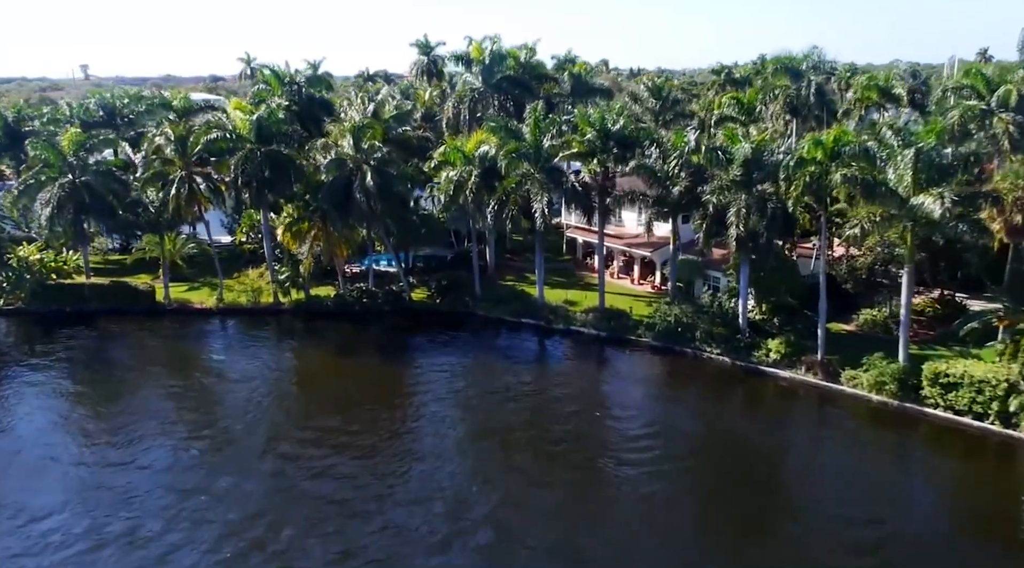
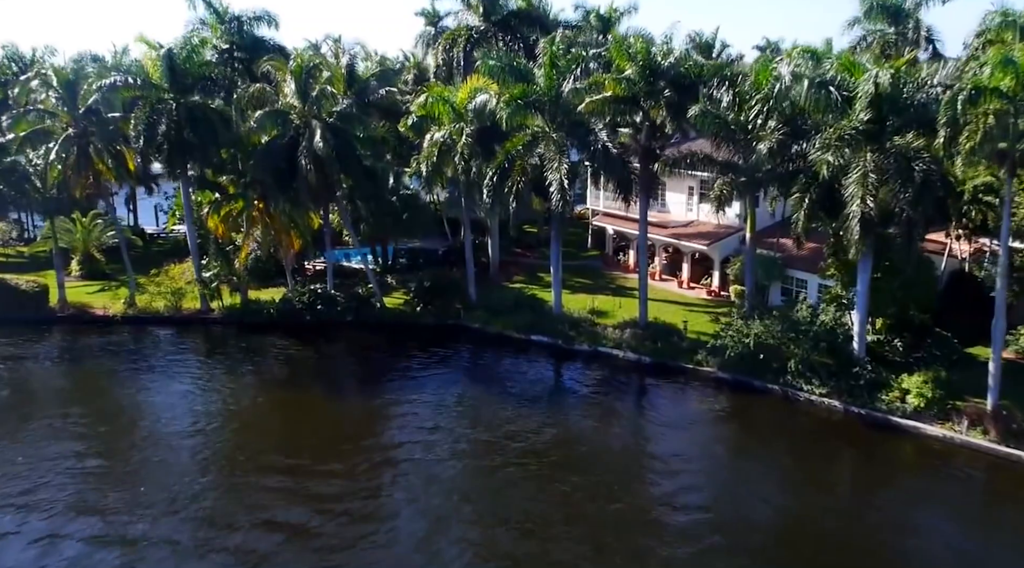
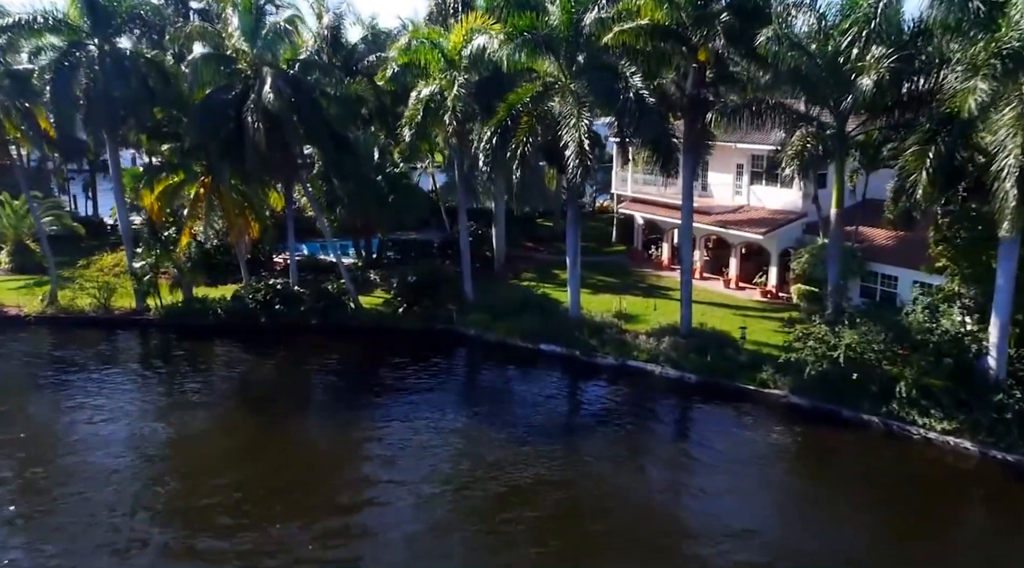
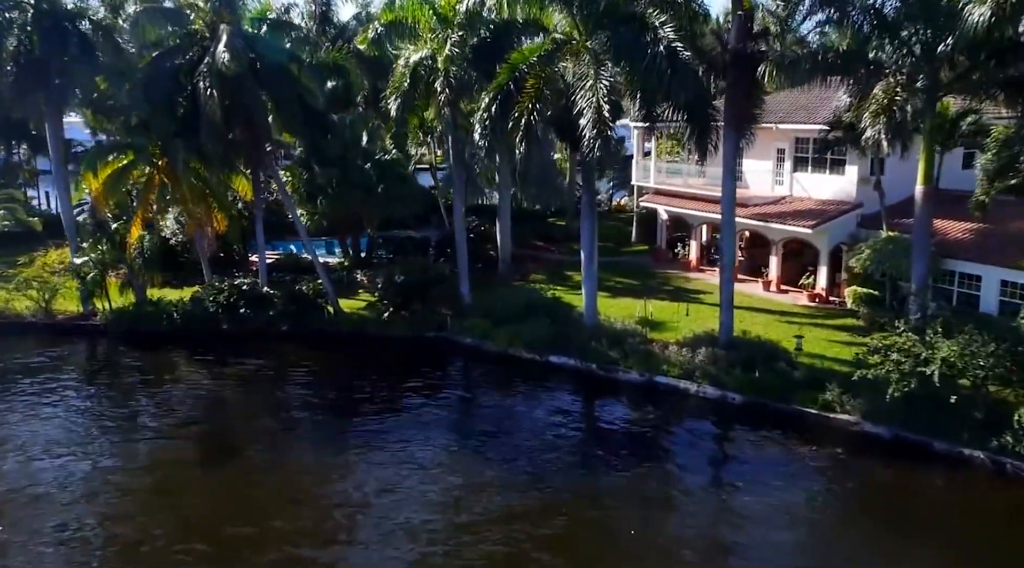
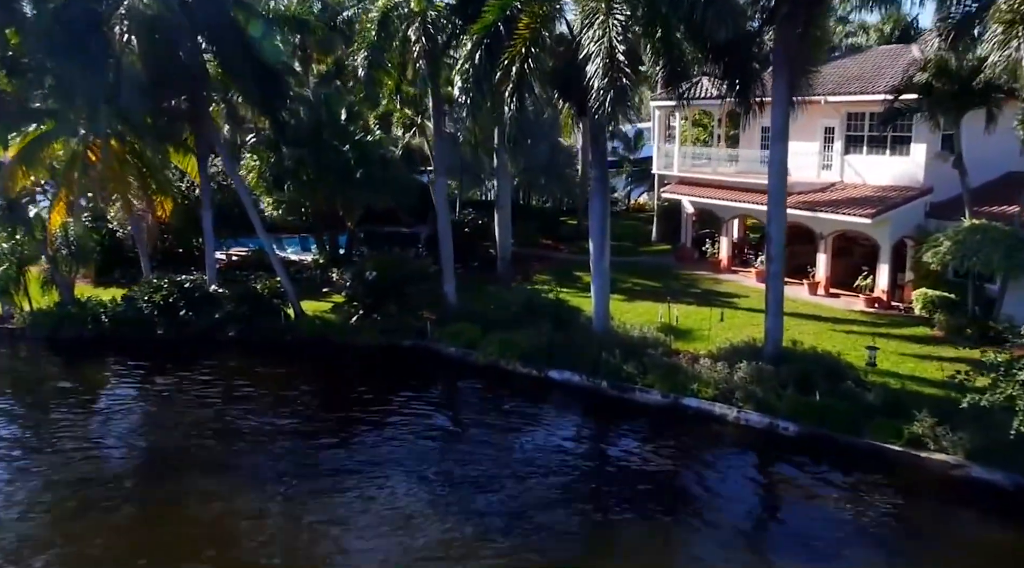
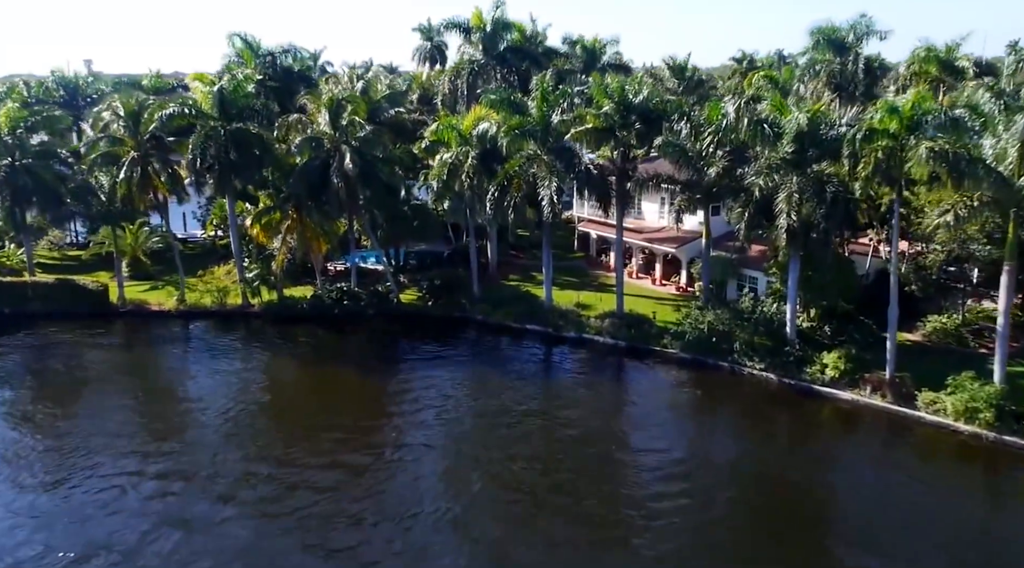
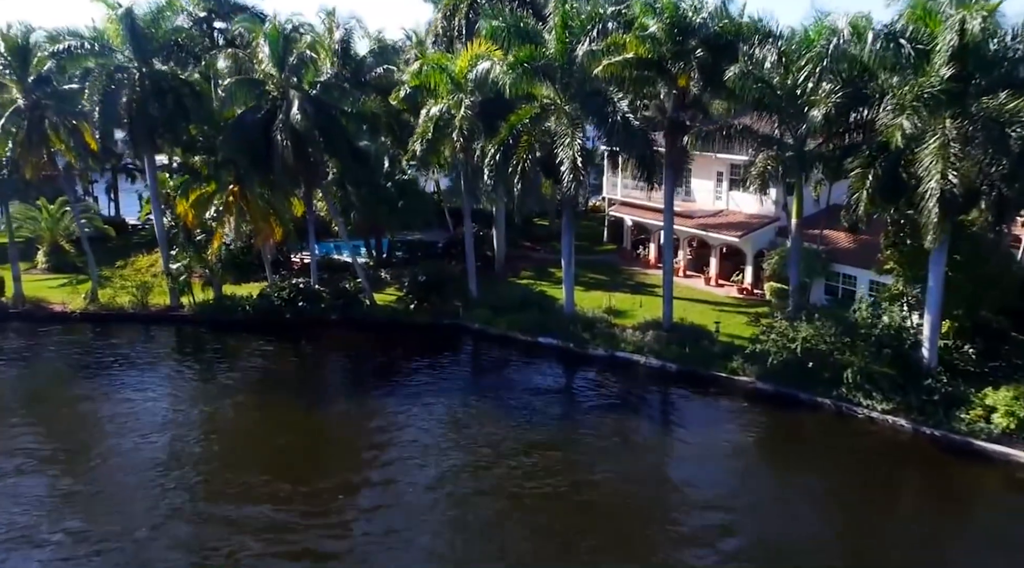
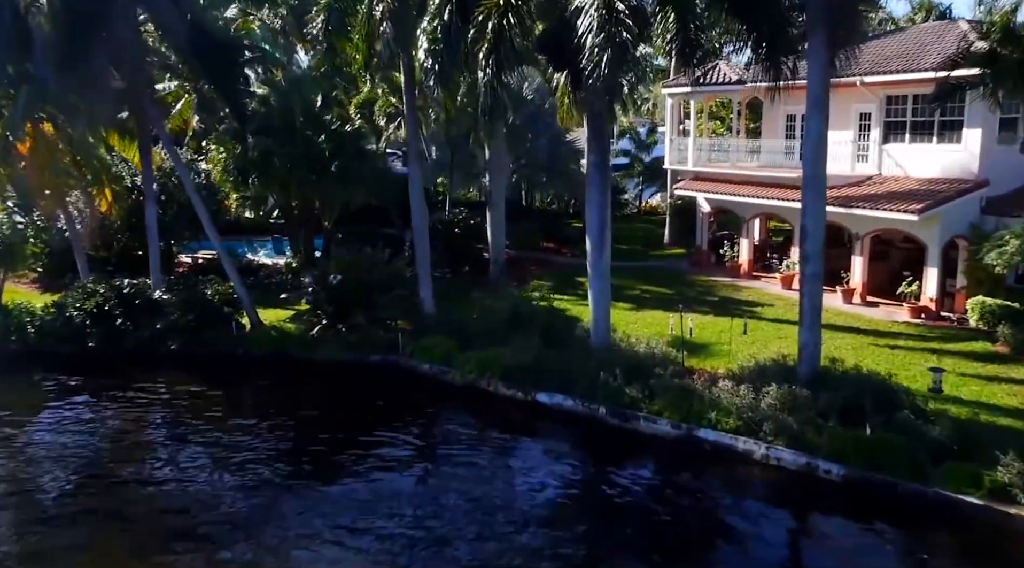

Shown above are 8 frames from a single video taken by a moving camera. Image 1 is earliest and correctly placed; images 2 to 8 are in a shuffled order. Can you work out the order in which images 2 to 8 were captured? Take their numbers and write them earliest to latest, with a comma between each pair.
6, 2, 7, 3, 4, 5, 8
